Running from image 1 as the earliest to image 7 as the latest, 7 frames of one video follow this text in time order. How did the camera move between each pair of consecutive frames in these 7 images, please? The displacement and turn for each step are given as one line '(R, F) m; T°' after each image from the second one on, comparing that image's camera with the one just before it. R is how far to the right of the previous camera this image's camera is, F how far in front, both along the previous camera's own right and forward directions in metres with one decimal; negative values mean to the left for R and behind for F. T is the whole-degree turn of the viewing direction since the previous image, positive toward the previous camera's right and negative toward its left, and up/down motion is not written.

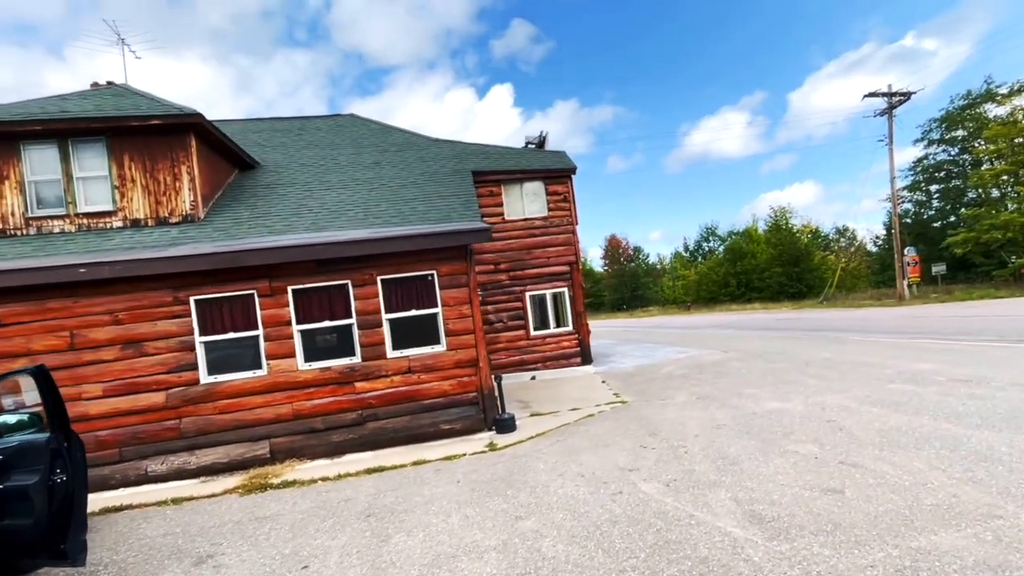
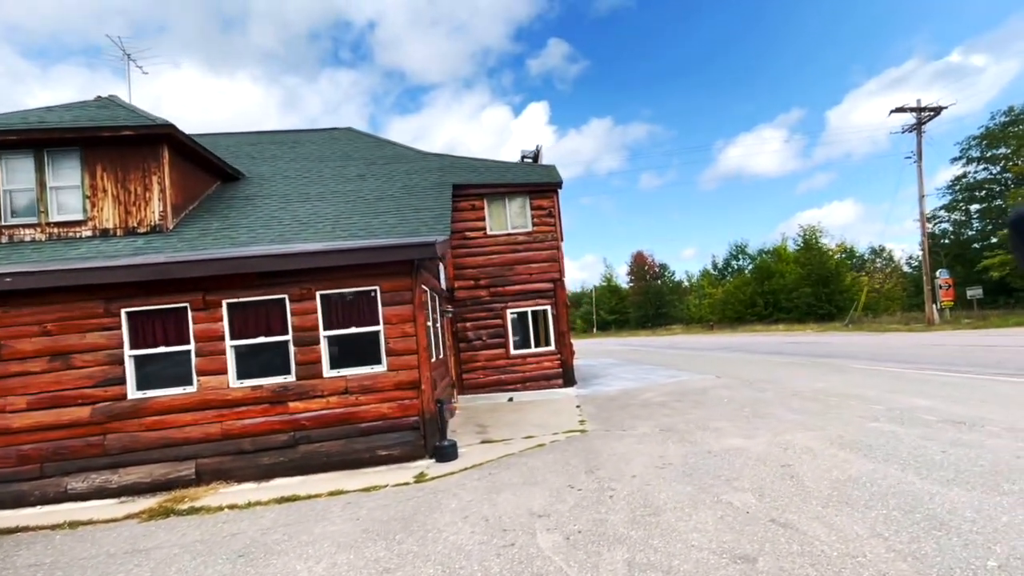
(+1.3, +0.6) m; -3°
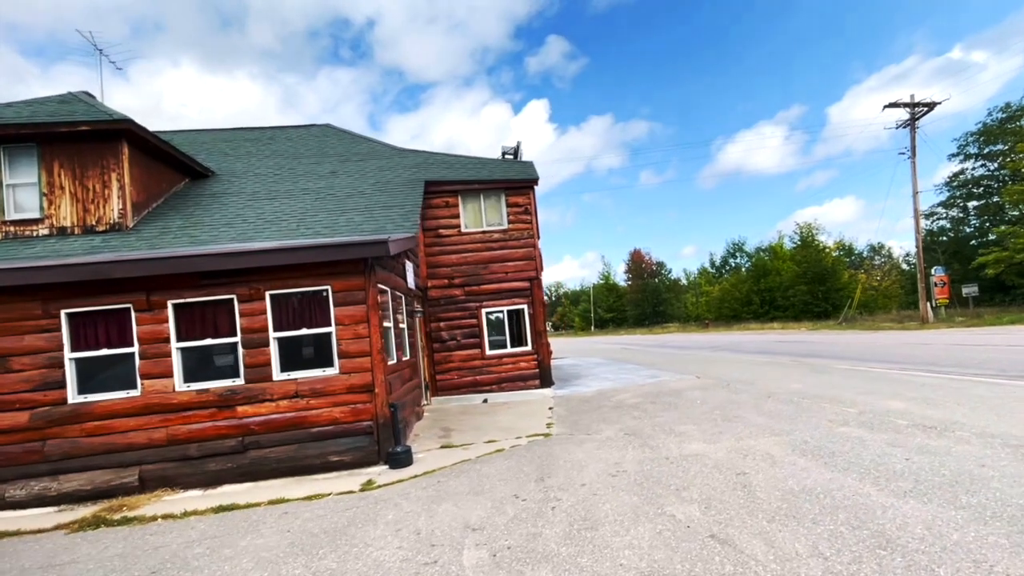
(+0.6, +0.3) m; 0°
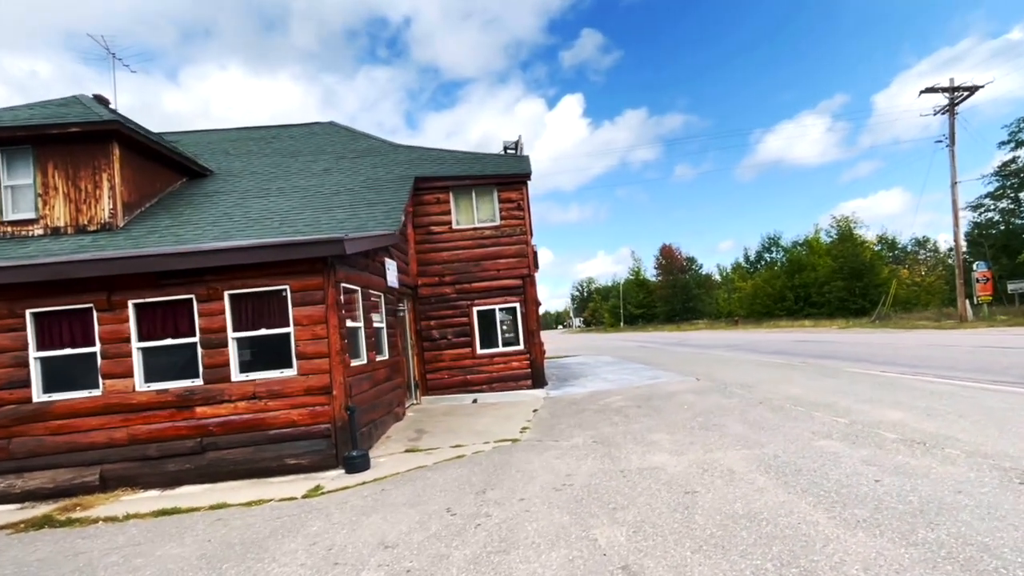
(+1.0, +0.4) m; -4°
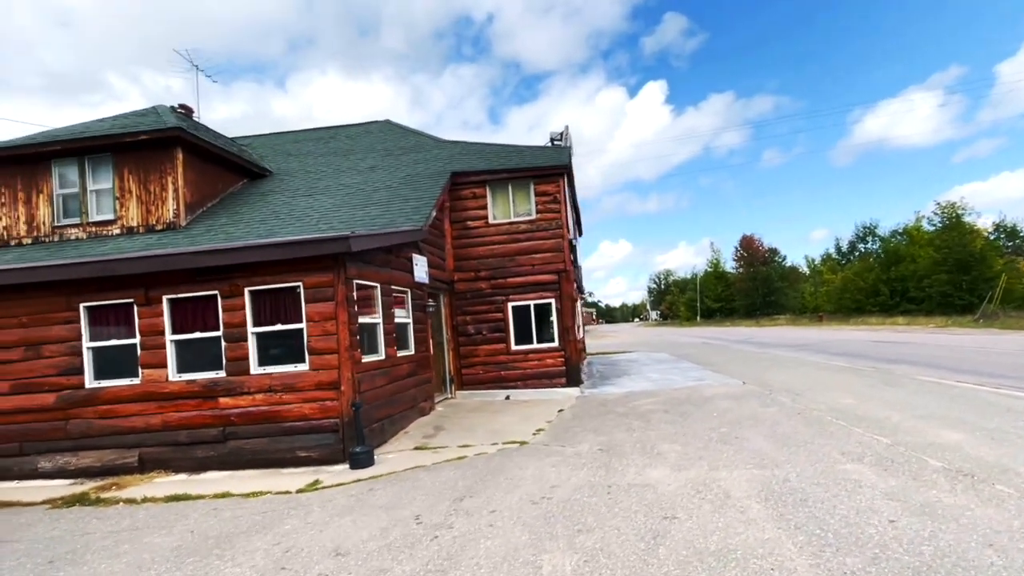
(+1.0, +0.4) m; -9°
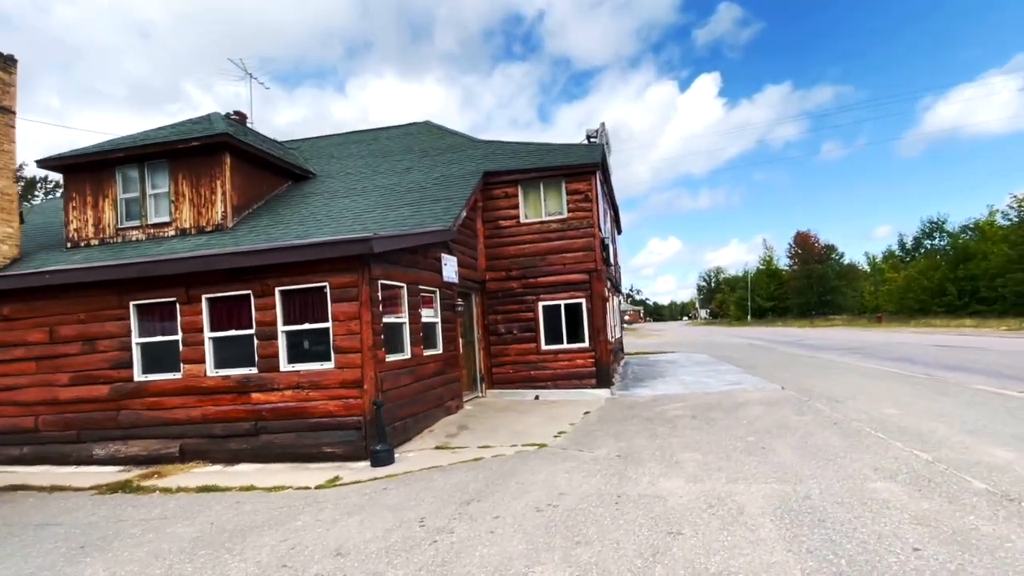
(+0.4, +0.1) m; -5°
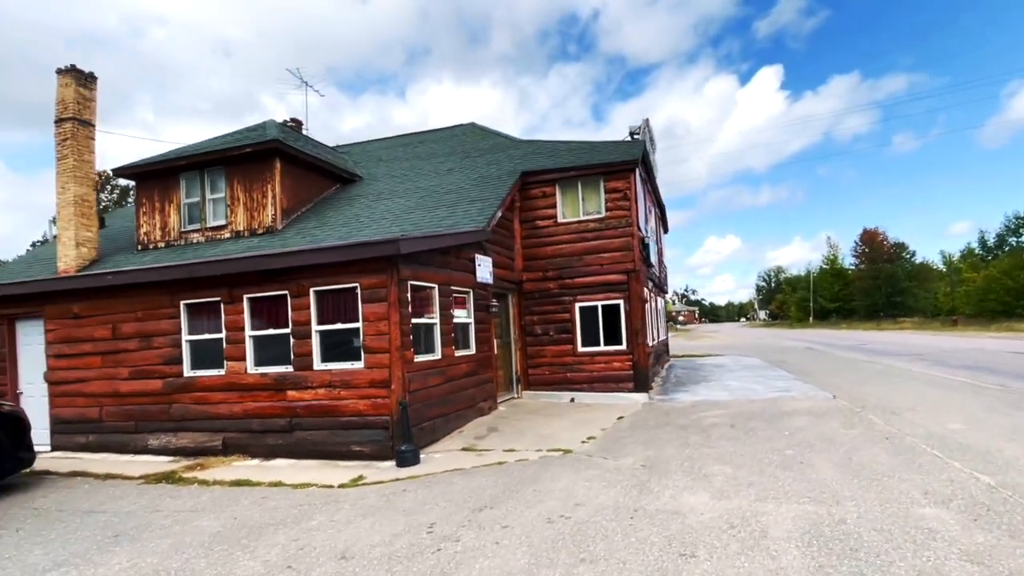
(+0.4, +0.2) m; -6°
